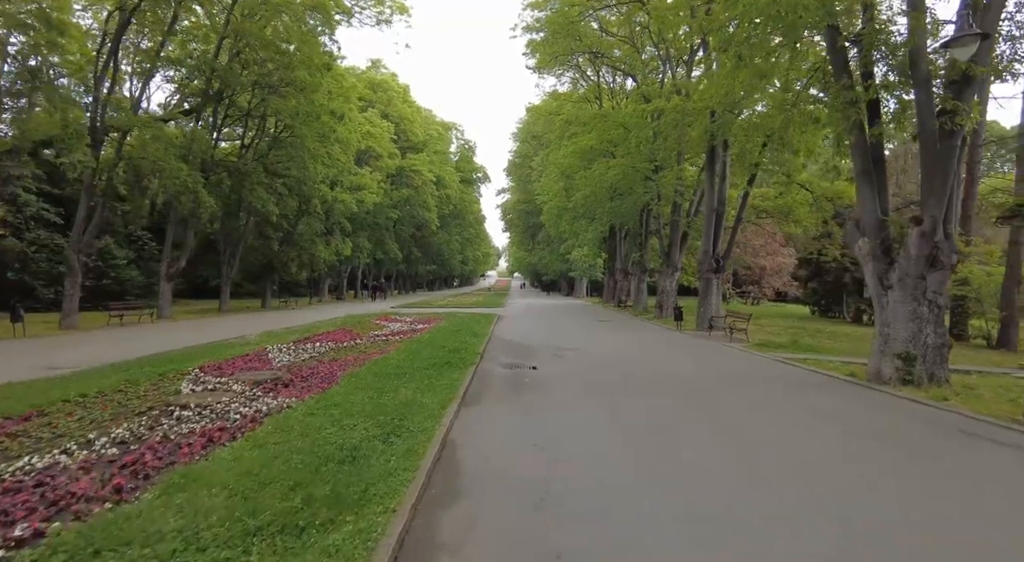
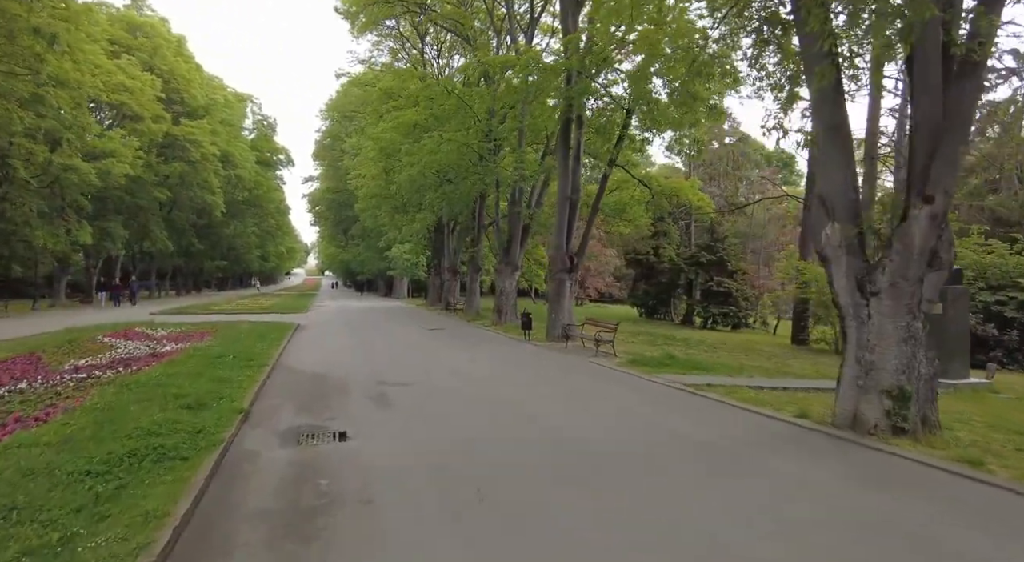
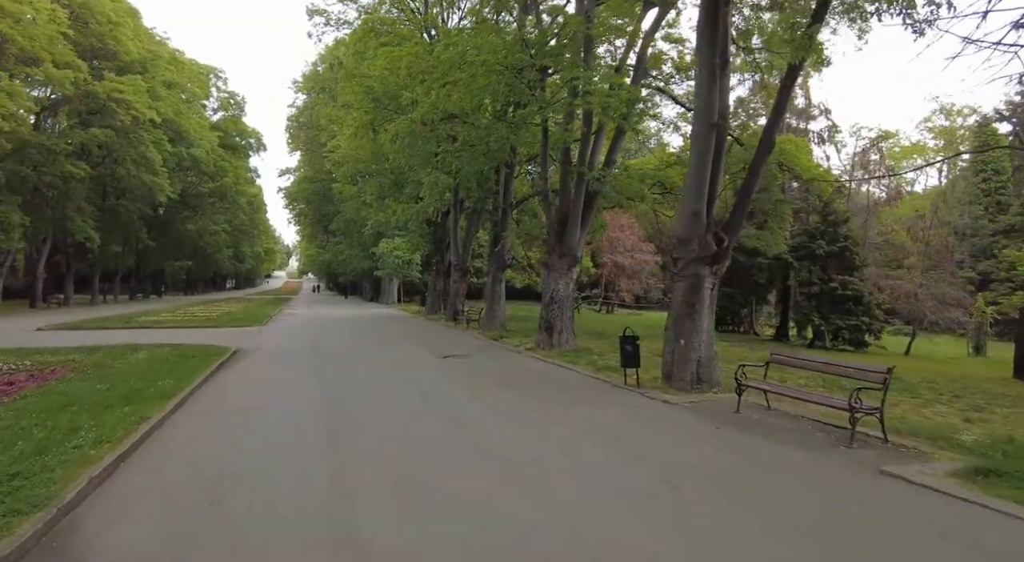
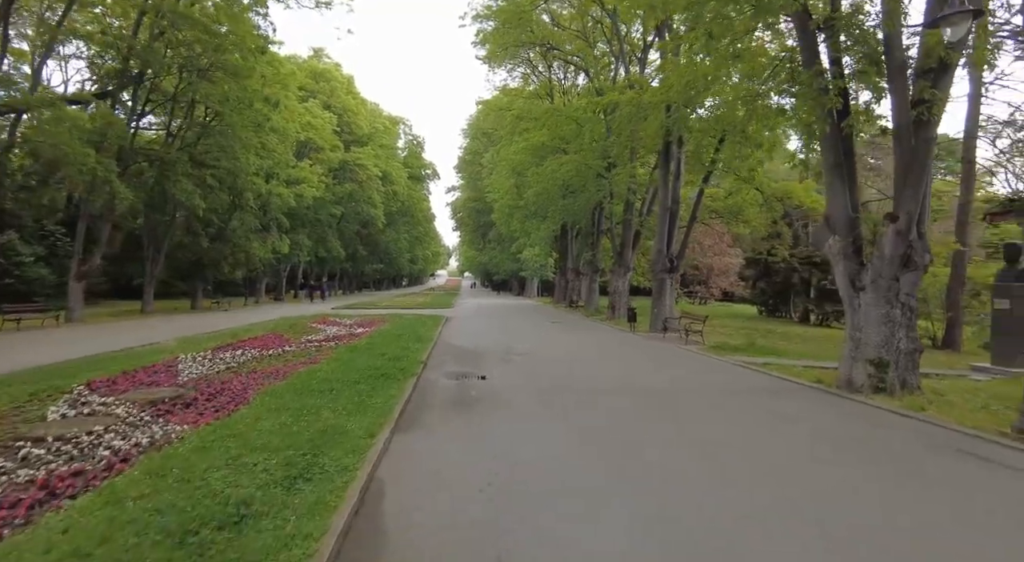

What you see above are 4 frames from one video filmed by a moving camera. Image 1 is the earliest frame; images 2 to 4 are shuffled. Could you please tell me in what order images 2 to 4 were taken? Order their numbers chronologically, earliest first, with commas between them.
4, 2, 3
